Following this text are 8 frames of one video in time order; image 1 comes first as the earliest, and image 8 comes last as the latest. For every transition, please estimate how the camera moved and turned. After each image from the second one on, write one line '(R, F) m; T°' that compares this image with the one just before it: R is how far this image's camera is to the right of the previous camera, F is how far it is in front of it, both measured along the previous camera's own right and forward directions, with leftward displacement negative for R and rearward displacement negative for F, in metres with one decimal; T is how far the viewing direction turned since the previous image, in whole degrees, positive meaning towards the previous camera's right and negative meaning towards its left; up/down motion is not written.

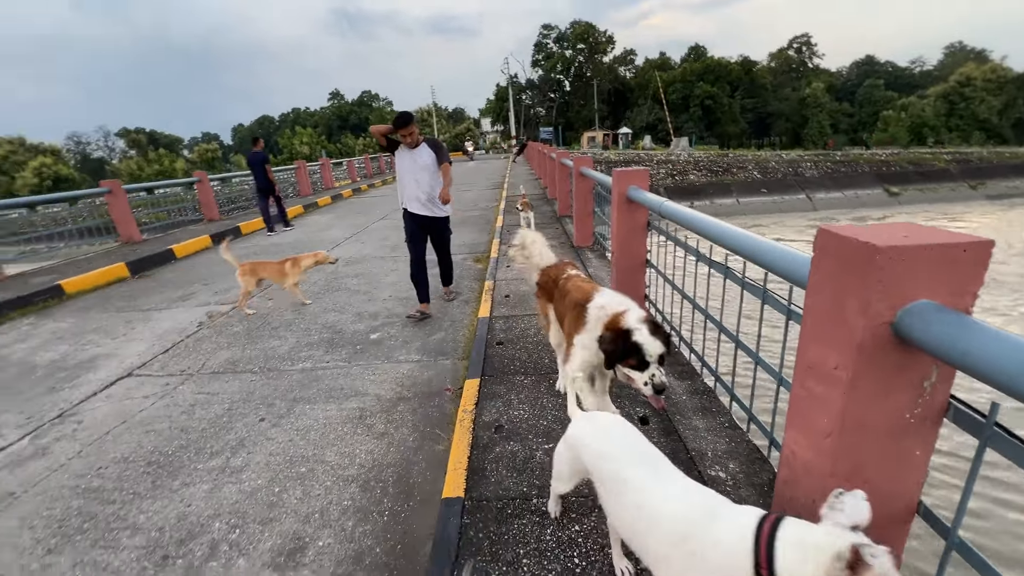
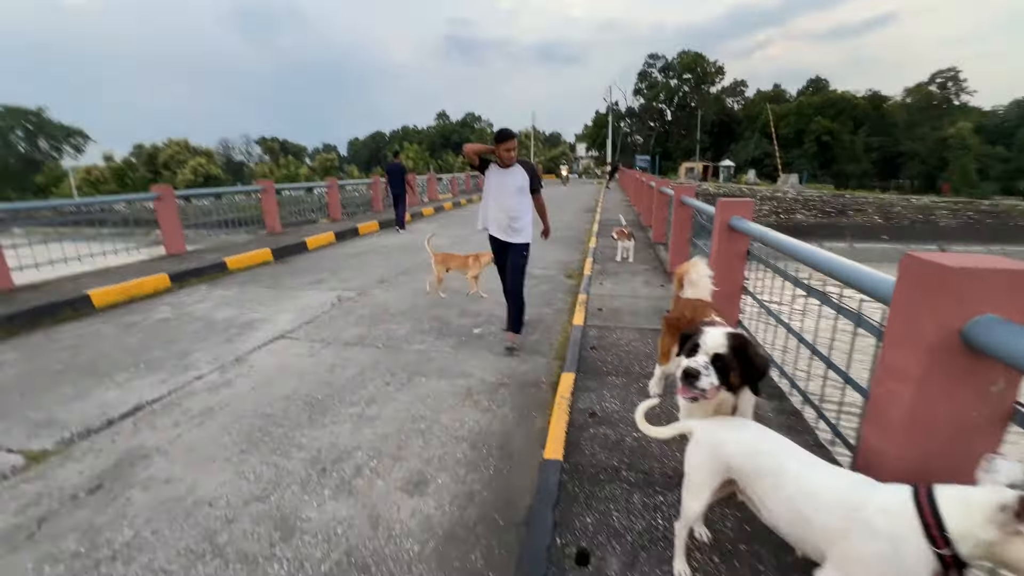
(-0.1, -0.4) m; -10°
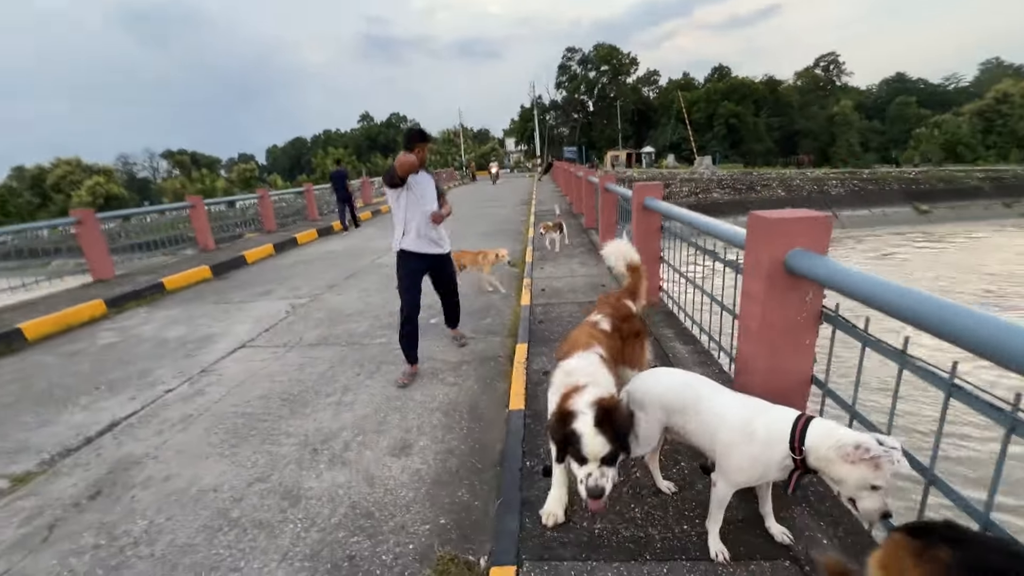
(-0.1, -0.4) m; +7°
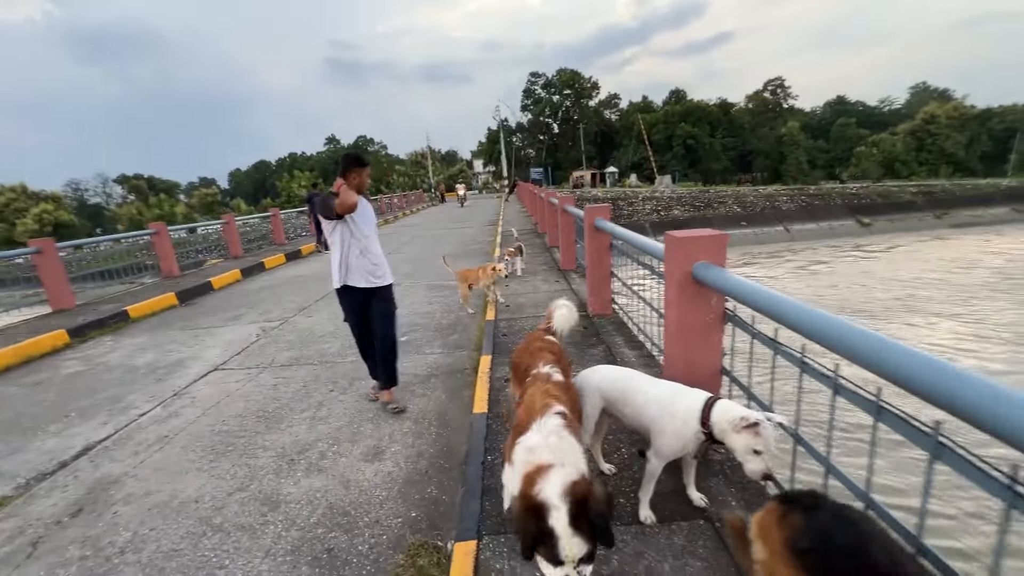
(+0.1, -0.3) m; +4°
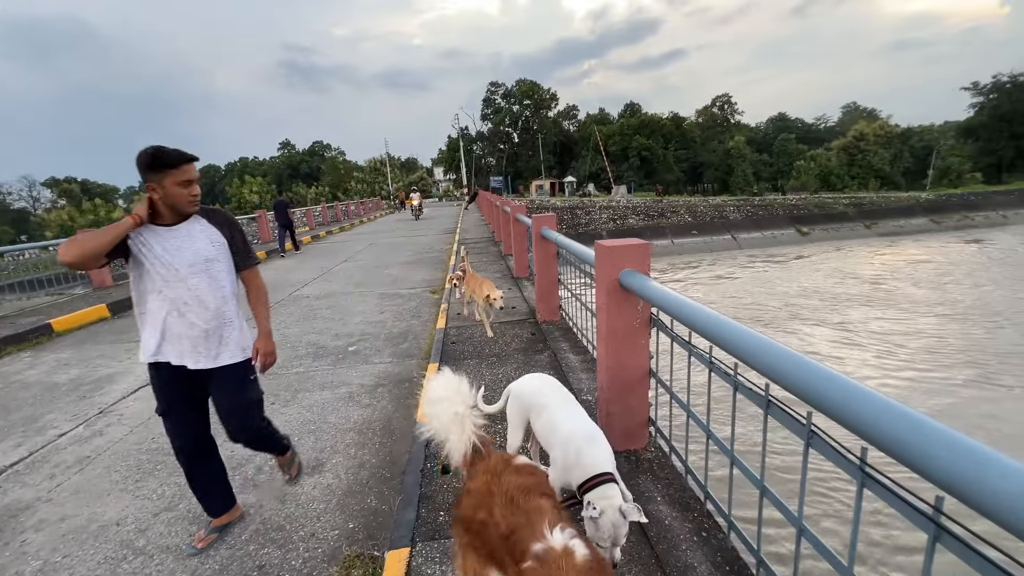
(+0.1, -0.1) m; +5°
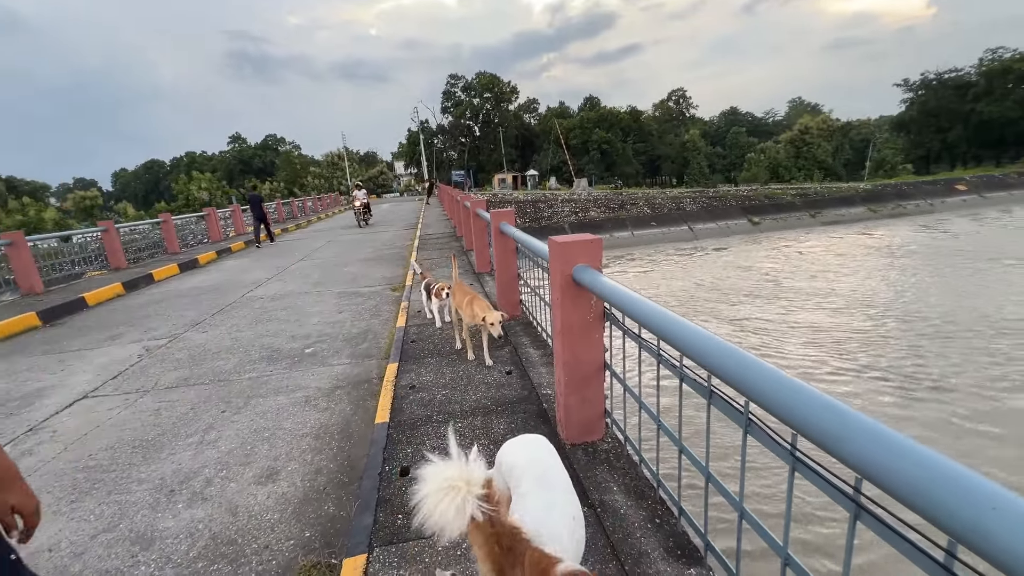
(+0.1, 0.0) m; +4°
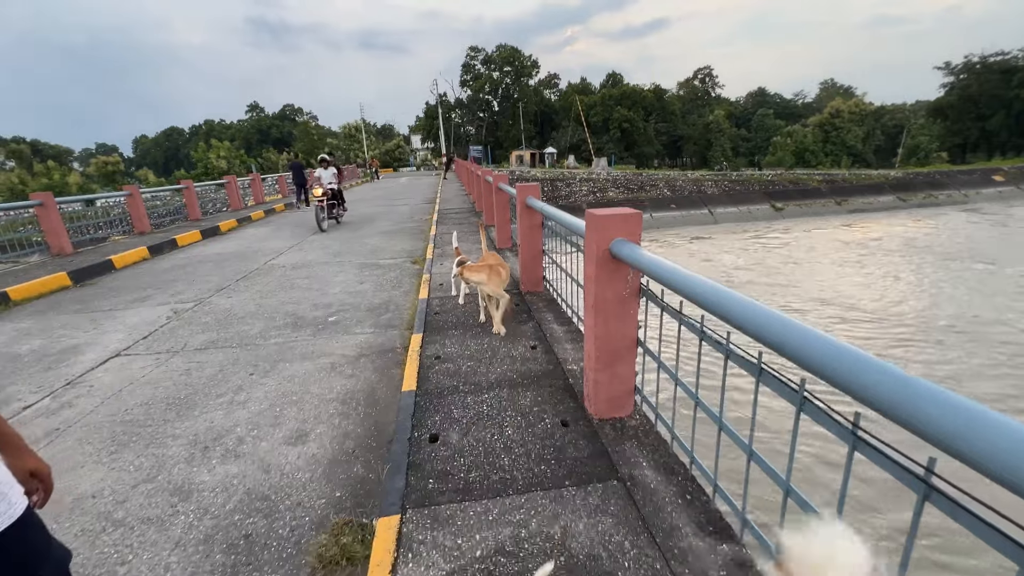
(-0.1, 0.0) m; -2°
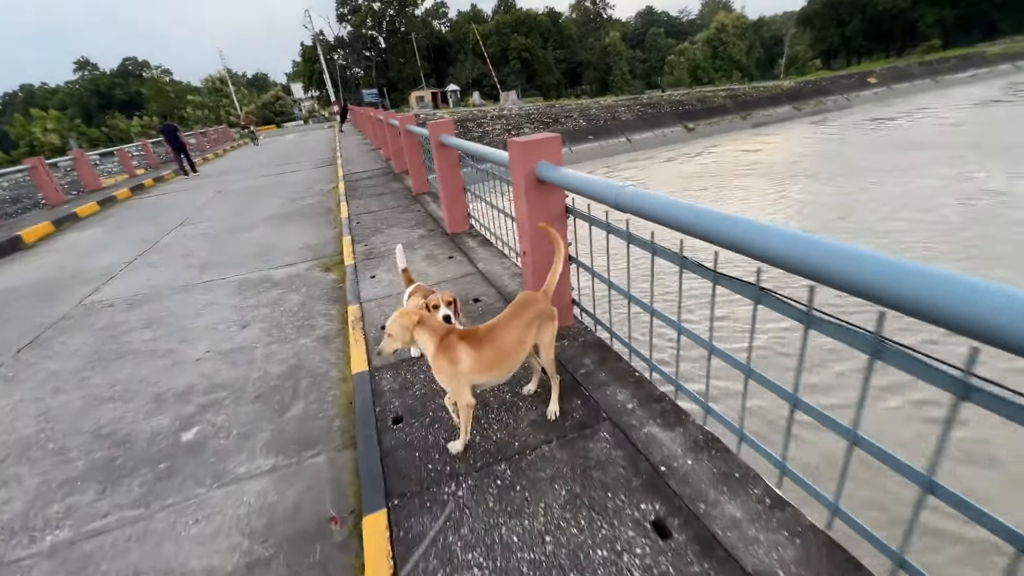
(-0.4, +2.2) m; +9°
